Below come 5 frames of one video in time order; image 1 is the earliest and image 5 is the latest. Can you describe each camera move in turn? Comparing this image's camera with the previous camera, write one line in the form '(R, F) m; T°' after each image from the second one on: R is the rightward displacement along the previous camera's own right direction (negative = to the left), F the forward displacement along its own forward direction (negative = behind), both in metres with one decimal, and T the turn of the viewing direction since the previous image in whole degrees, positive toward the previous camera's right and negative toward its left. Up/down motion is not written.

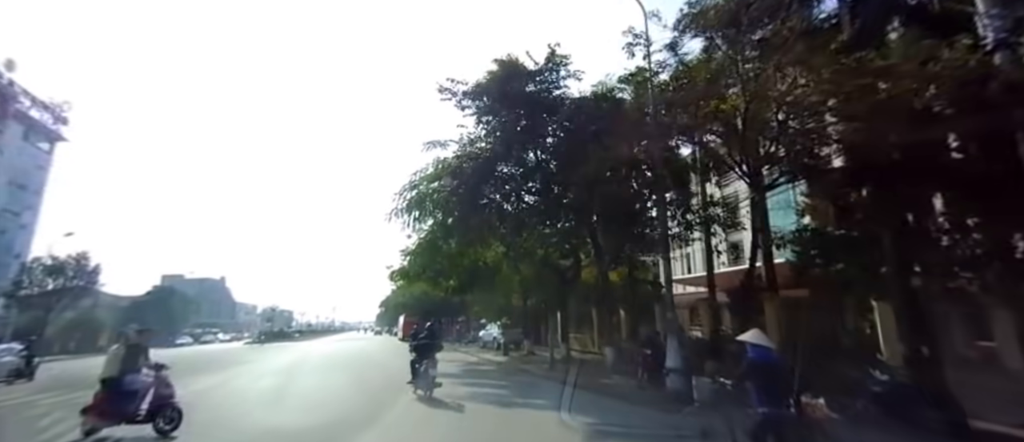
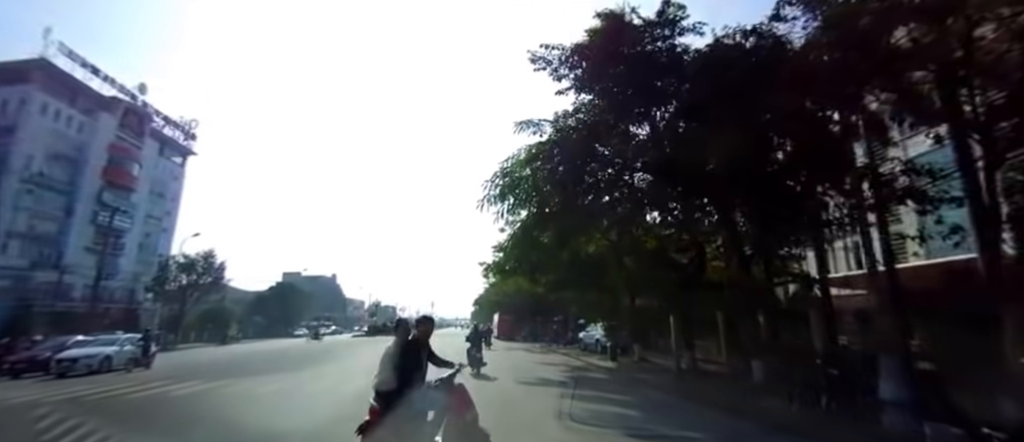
(-0.5, +1.7) m; -12°
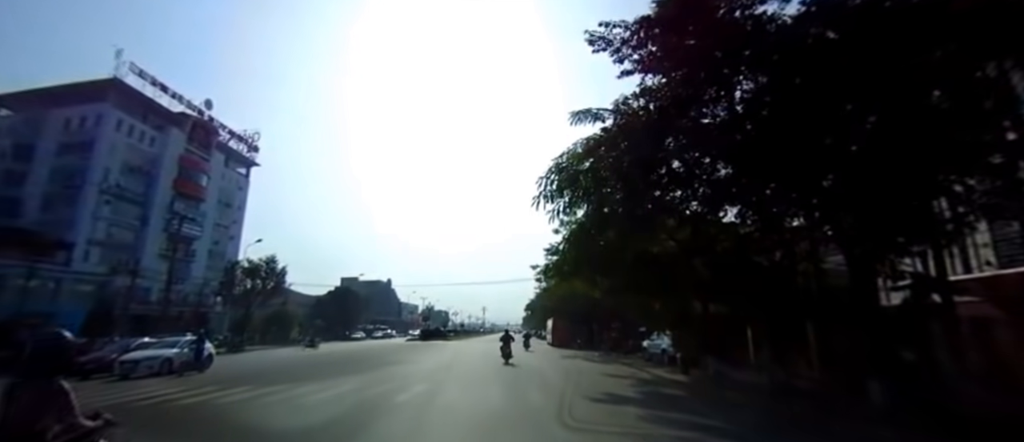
(-0.2, +0.9) m; -6°
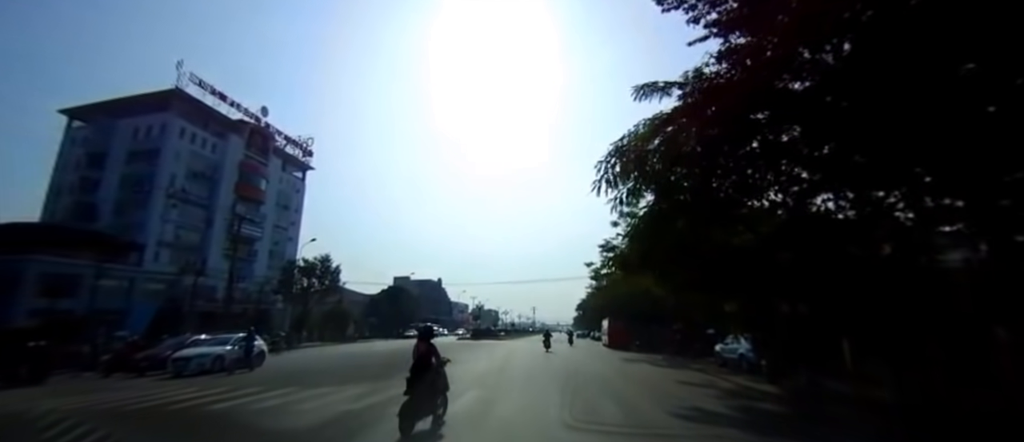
(-0.2, +1.0) m; -6°
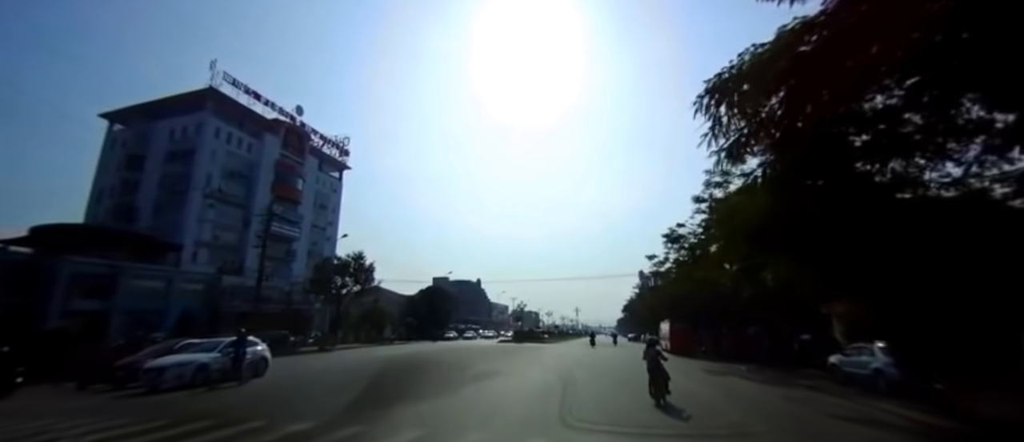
(-0.4, +2.4) m; -5°
